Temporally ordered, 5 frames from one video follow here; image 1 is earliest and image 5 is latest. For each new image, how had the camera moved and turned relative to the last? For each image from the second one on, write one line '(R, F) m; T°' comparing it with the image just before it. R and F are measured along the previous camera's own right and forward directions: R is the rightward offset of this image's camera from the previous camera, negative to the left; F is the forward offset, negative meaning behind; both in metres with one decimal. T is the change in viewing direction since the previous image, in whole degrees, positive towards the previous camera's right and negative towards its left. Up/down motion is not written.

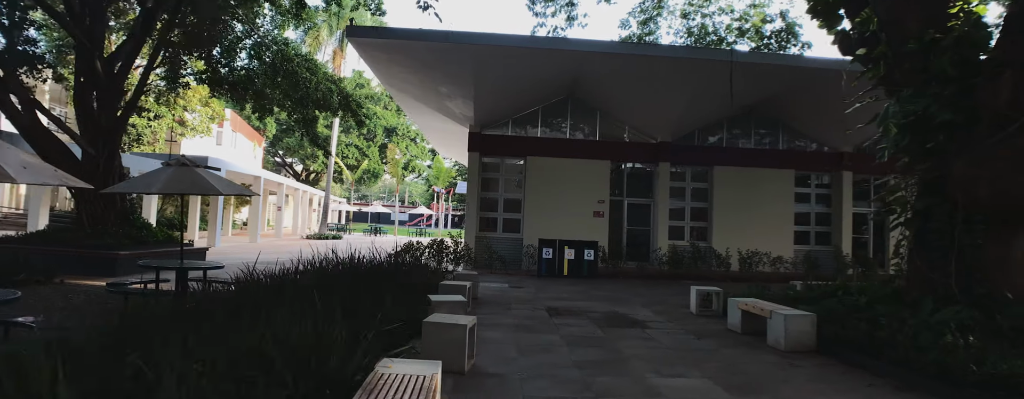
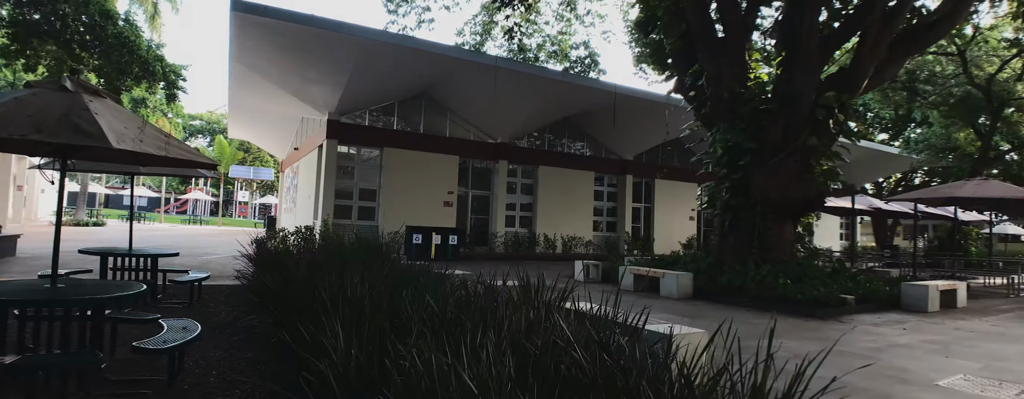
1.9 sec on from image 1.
(-2.9, -0.6) m; +25°
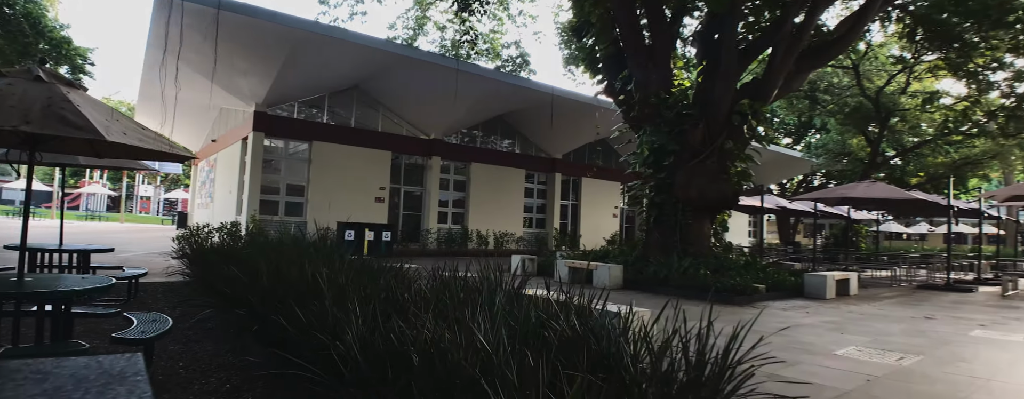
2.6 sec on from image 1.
(-0.3, -0.3) m; +8°
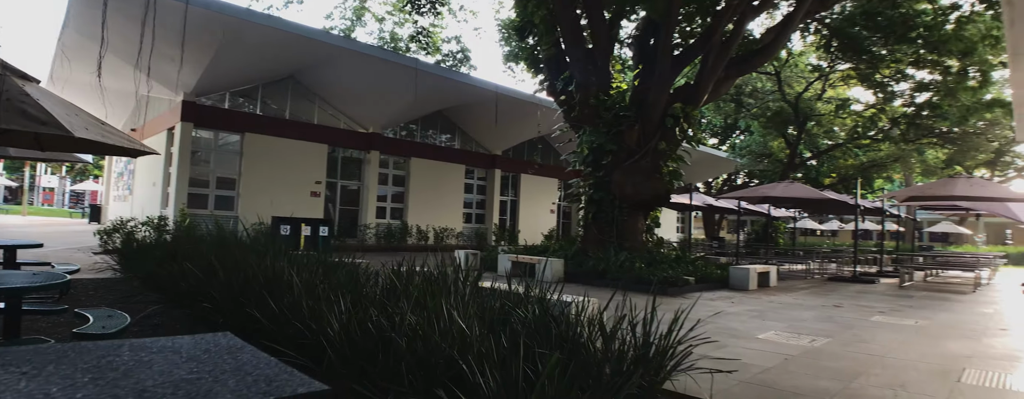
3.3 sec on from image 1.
(-0.2, -0.2) m; +7°
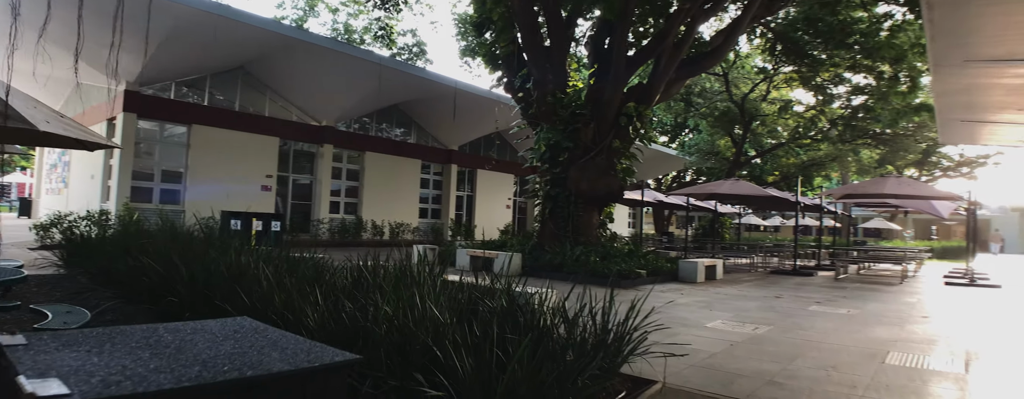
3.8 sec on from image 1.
(-0.1, -0.1) m; +5°
